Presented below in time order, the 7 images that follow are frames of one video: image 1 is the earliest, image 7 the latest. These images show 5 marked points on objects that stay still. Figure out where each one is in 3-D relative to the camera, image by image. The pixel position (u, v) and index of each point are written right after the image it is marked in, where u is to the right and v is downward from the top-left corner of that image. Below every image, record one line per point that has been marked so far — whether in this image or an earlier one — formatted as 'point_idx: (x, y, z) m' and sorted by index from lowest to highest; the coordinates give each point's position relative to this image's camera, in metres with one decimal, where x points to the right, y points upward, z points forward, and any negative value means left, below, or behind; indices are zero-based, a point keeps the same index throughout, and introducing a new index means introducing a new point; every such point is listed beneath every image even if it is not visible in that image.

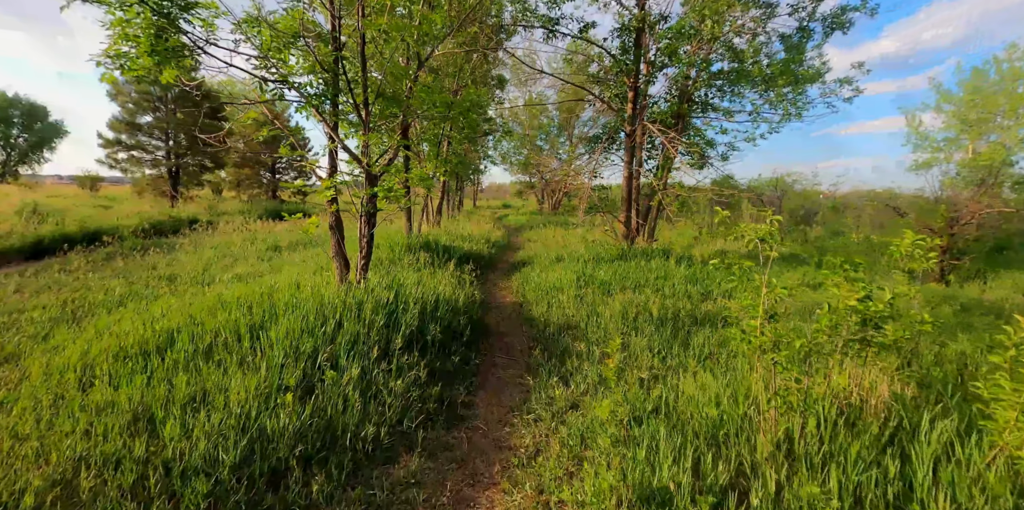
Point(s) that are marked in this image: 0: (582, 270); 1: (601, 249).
0: (+1.2, -0.2, +8.5) m
1: (+1.9, +0.1, +10.4) m
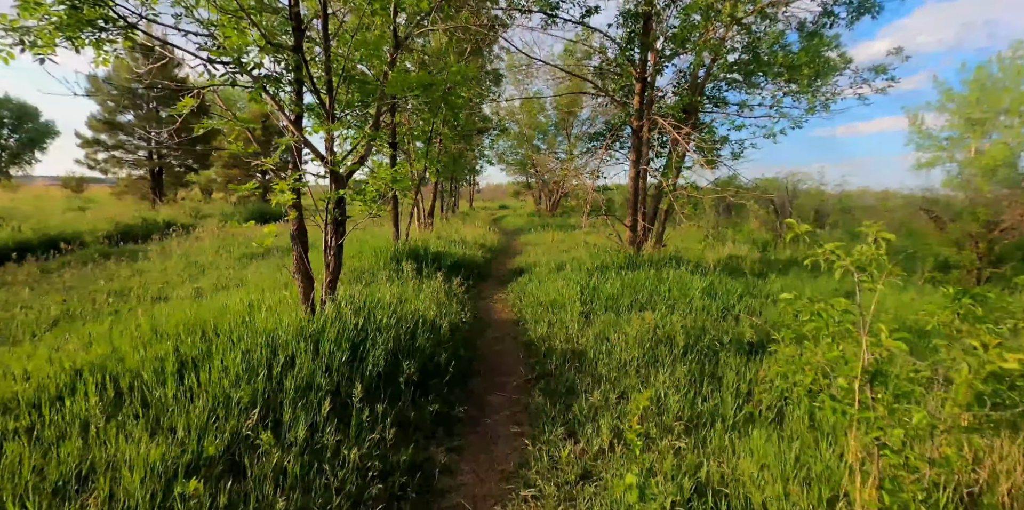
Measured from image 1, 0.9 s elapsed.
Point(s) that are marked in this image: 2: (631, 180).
0: (+1.1, -0.4, +7.6) m
1: (+1.8, 0.0, +9.6) m
2: (+2.3, +1.4, +9.4) m
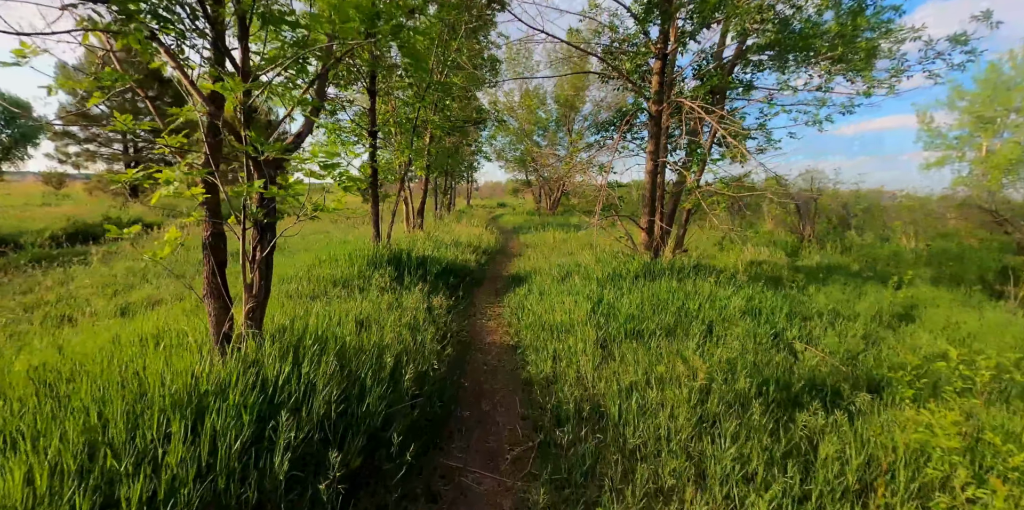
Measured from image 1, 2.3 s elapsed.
0: (+1.1, -0.5, +6.3) m
1: (+1.8, -0.1, +8.2) m
2: (+2.2, +1.3, +8.1) m
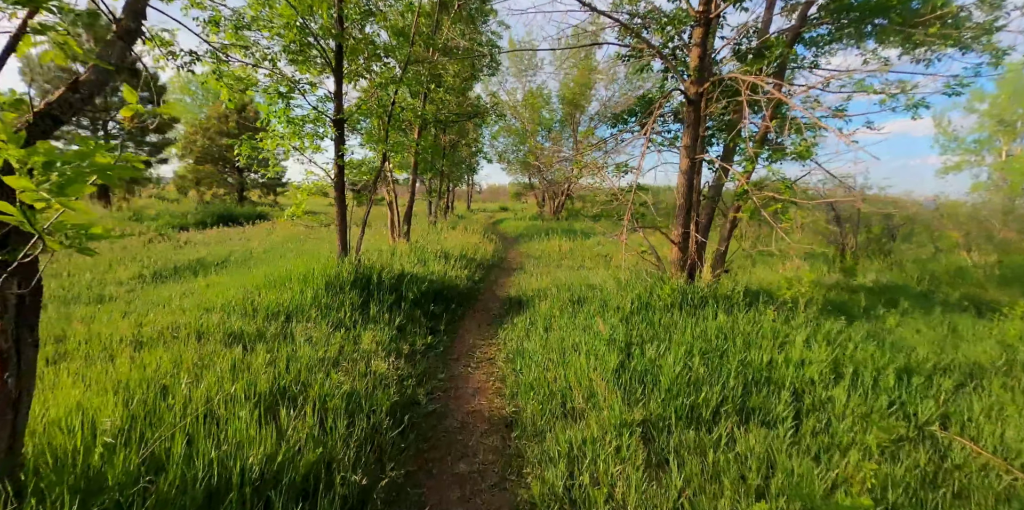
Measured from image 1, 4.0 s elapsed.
0: (+1.0, -0.8, +4.6) m
1: (+1.7, -0.4, +6.5) m
2: (+2.2, +1.0, +6.4) m
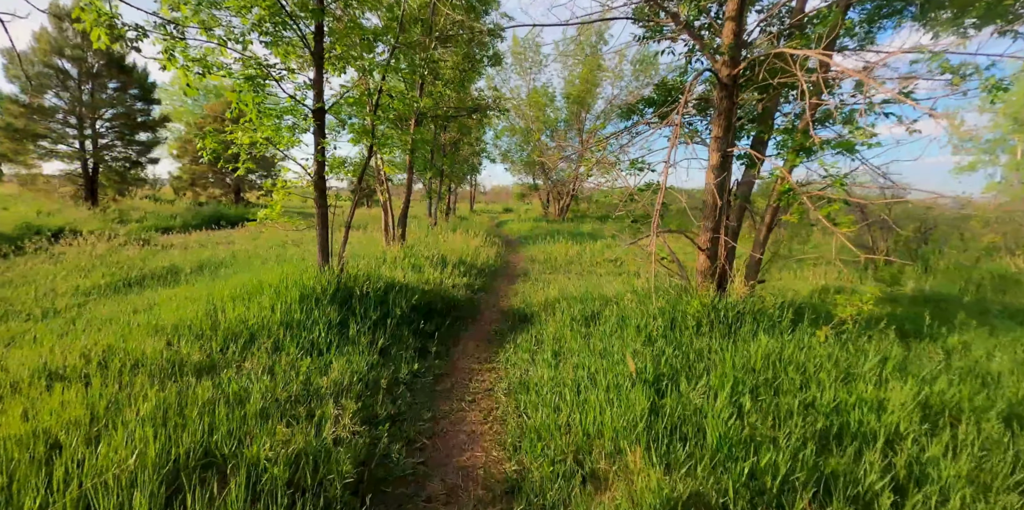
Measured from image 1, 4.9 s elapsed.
0: (+1.1, -0.9, +3.7) m
1: (+1.8, -0.5, +5.7) m
2: (+2.2, +0.9, +5.5) m
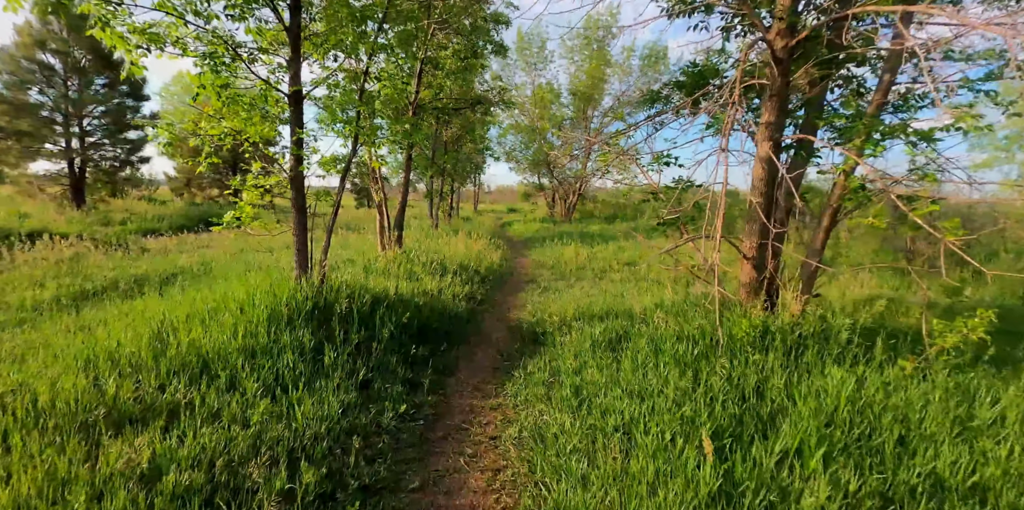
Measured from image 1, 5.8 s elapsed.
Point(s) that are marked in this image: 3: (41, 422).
0: (+1.1, -1.0, +2.9) m
1: (+1.9, -0.6, +4.8) m
2: (+2.3, +0.8, +4.6) m
3: (-2.8, -1.0, +2.9) m
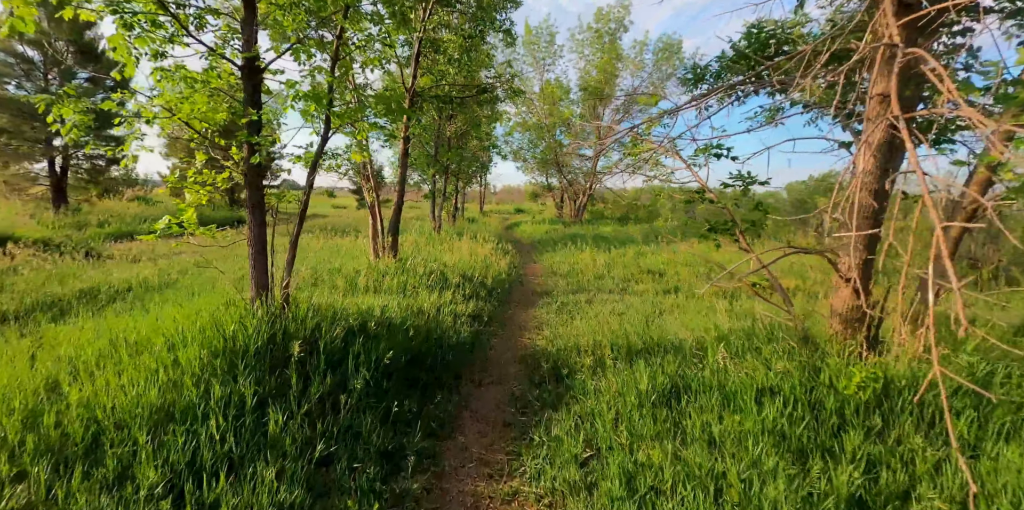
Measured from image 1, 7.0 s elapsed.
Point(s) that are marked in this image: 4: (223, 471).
0: (+1.2, -1.1, +1.7) m
1: (+2.0, -0.7, +3.6) m
2: (+2.4, +0.7, +3.4) m
3: (-2.7, -1.1, +1.7) m
4: (-1.5, -1.1, +2.5) m
